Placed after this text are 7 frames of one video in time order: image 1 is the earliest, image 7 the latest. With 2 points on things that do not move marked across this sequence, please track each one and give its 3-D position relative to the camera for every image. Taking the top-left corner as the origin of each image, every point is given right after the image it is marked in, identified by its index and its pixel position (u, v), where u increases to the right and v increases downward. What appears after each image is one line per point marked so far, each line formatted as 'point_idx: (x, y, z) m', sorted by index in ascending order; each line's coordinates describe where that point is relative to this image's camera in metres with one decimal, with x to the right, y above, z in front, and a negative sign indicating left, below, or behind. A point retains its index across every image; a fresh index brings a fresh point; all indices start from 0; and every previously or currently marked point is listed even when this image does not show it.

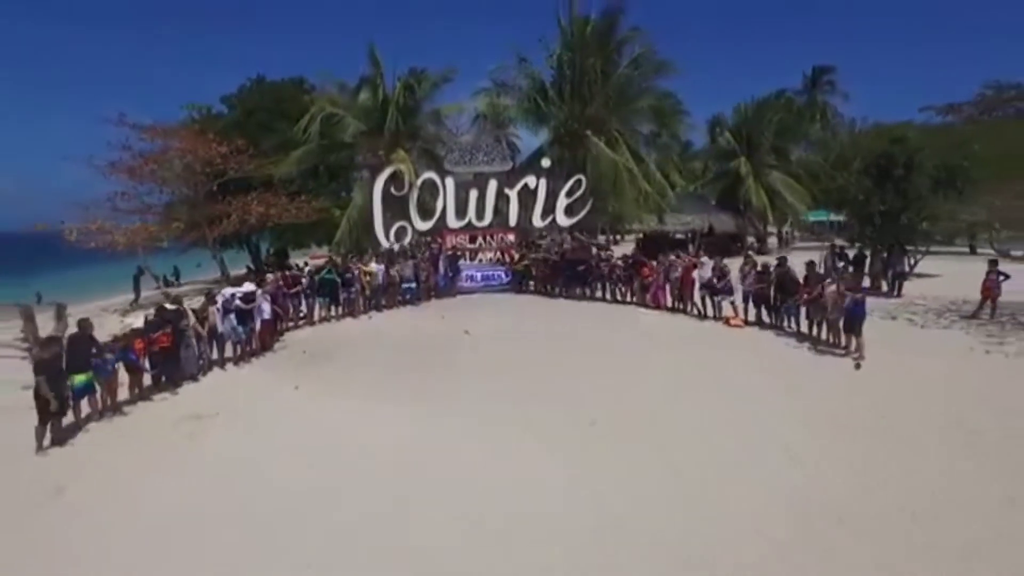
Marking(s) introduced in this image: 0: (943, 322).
0: (+7.5, -0.6, +15.6) m
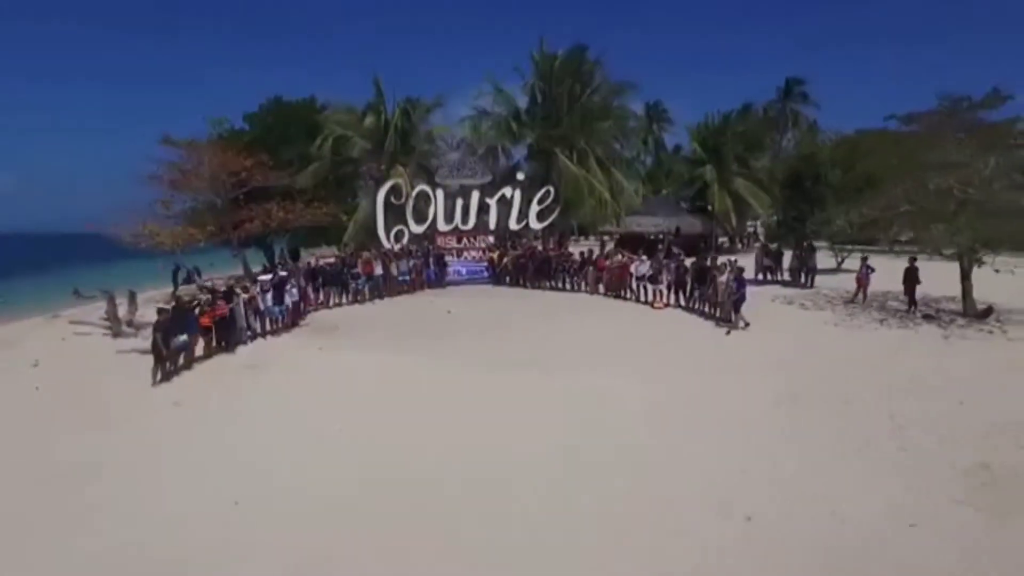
0: (+6.9, -0.4, +19.8) m
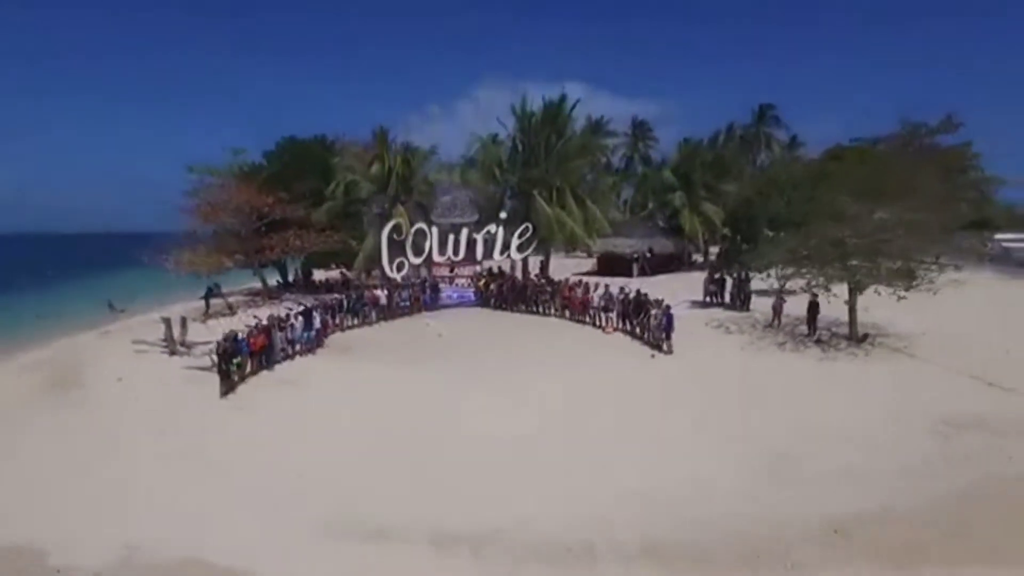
0: (+6.4, -1.1, +24.3) m
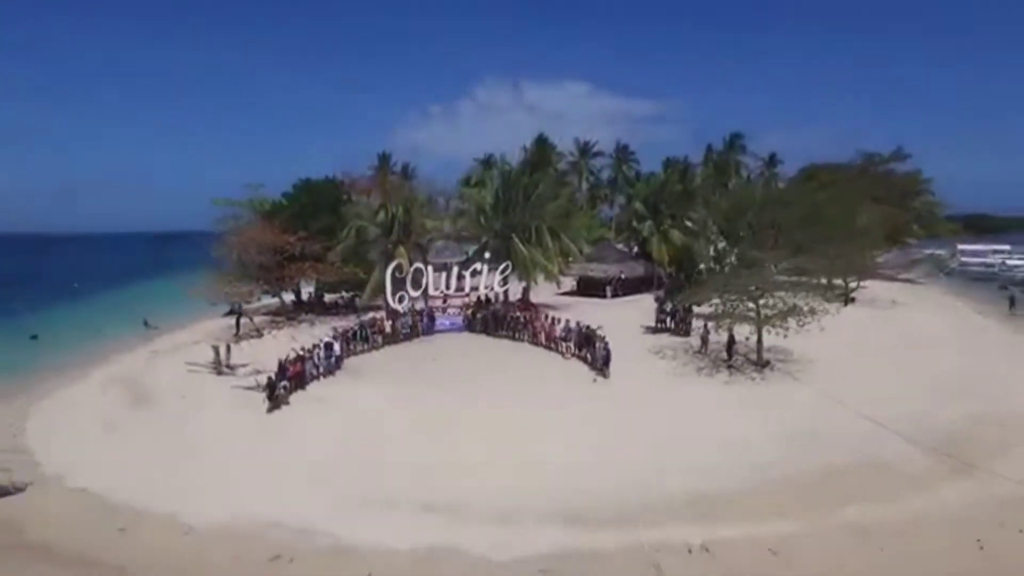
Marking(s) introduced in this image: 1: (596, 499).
0: (+5.7, -2.3, +30.3) m
1: (+1.7, -4.0, +17.3) m
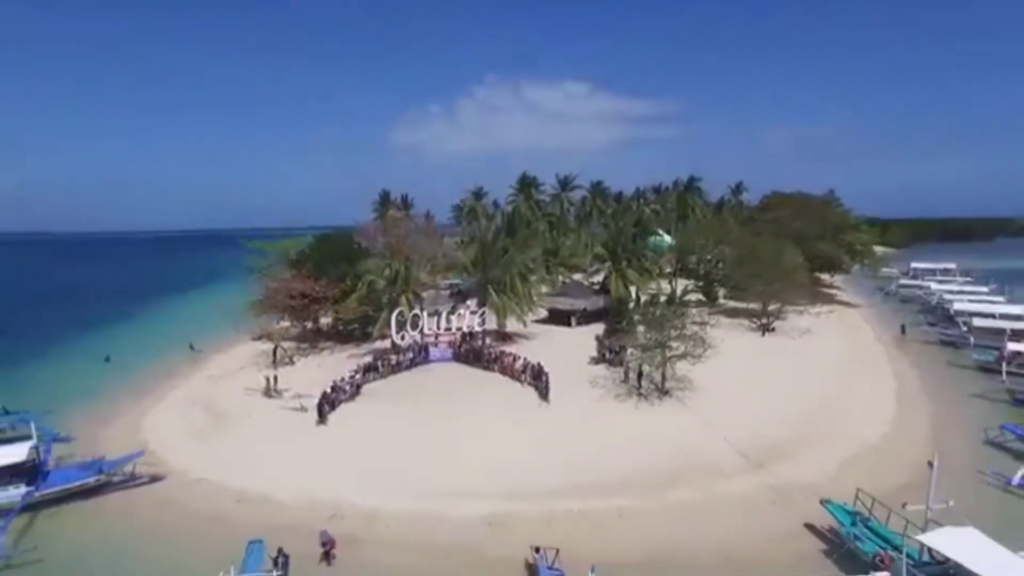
0: (+4.4, -4.4, +41.2) m
1: (+0.4, -6.2, +28.3) m
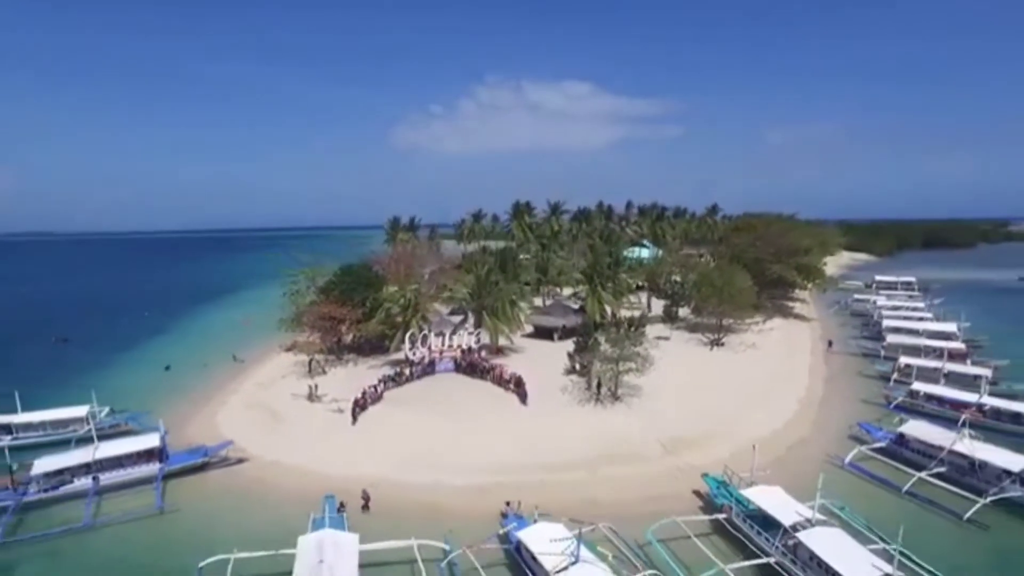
0: (+3.7, -6.1, +52.9) m
1: (-0.3, -7.8, +39.9) m
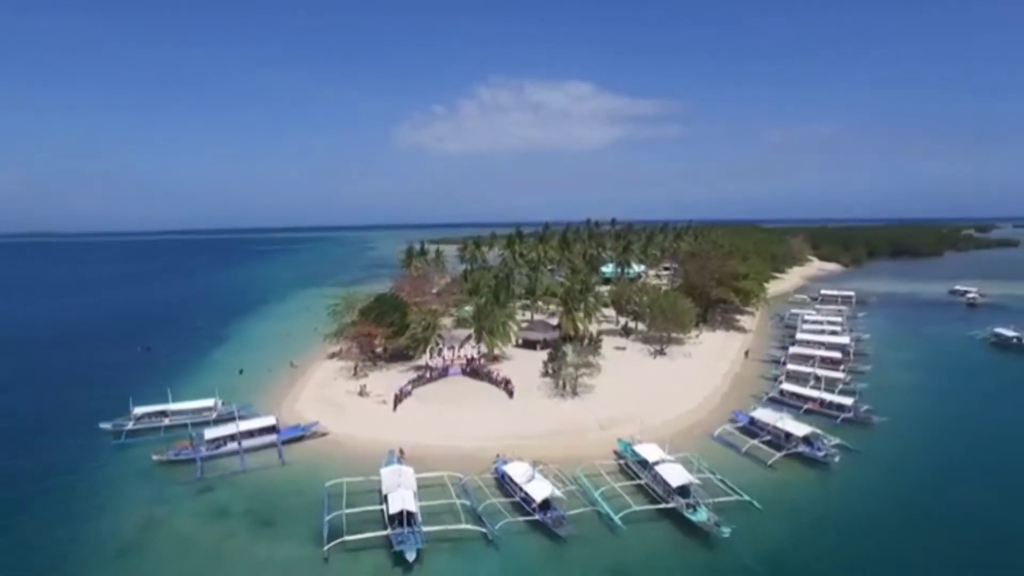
0: (+2.9, -8.4, +74.7) m
1: (-1.1, -10.2, +61.7) m
